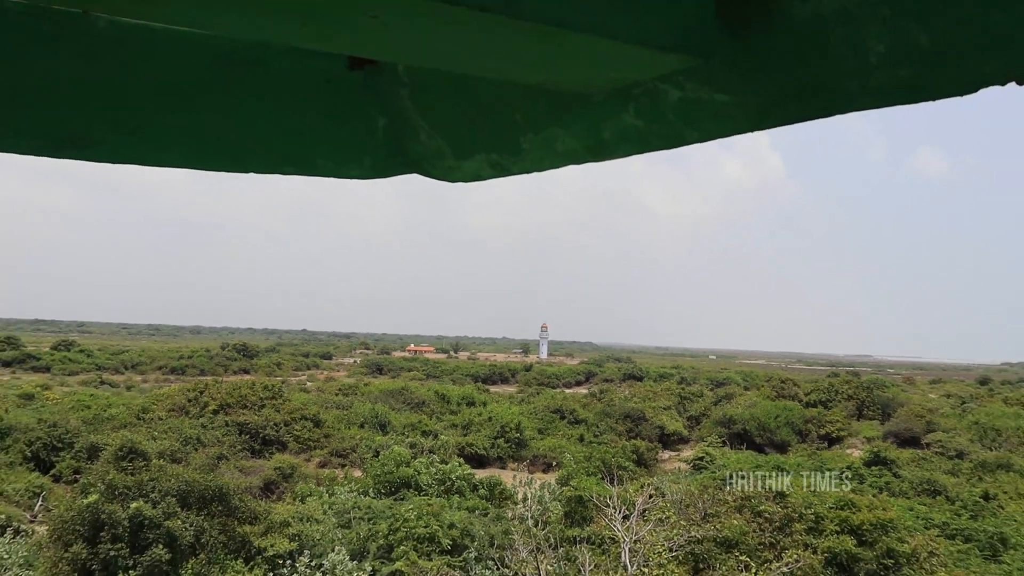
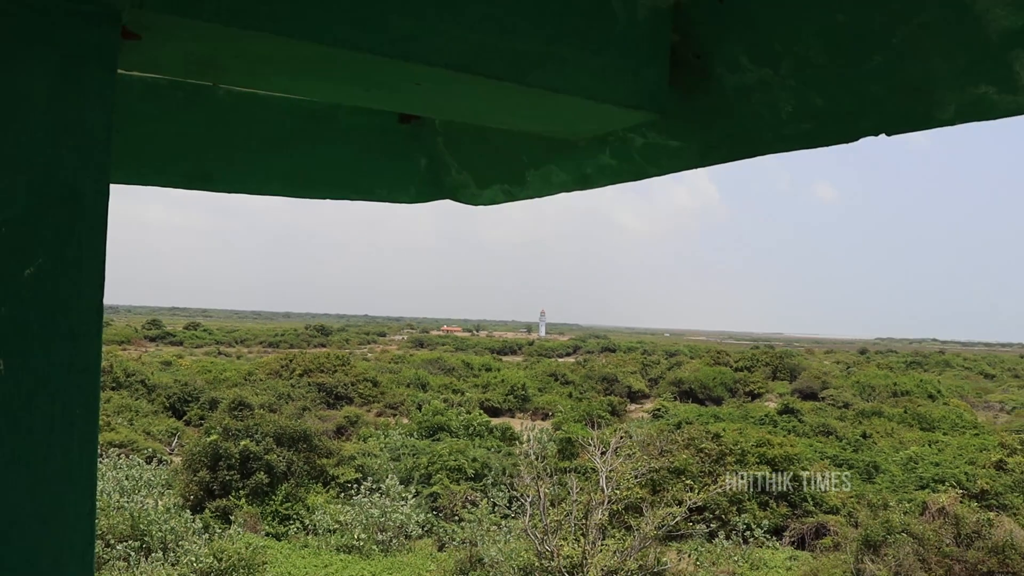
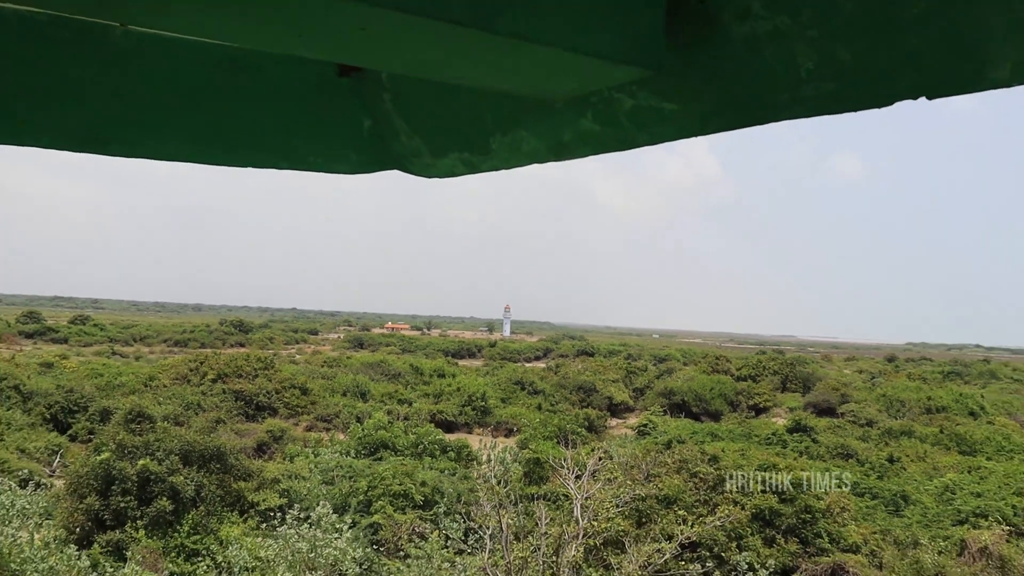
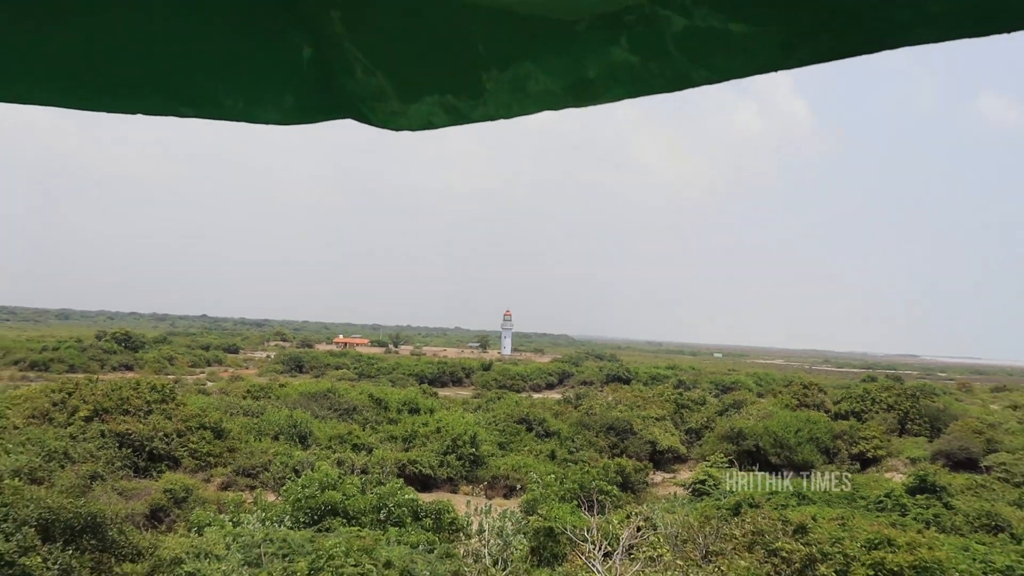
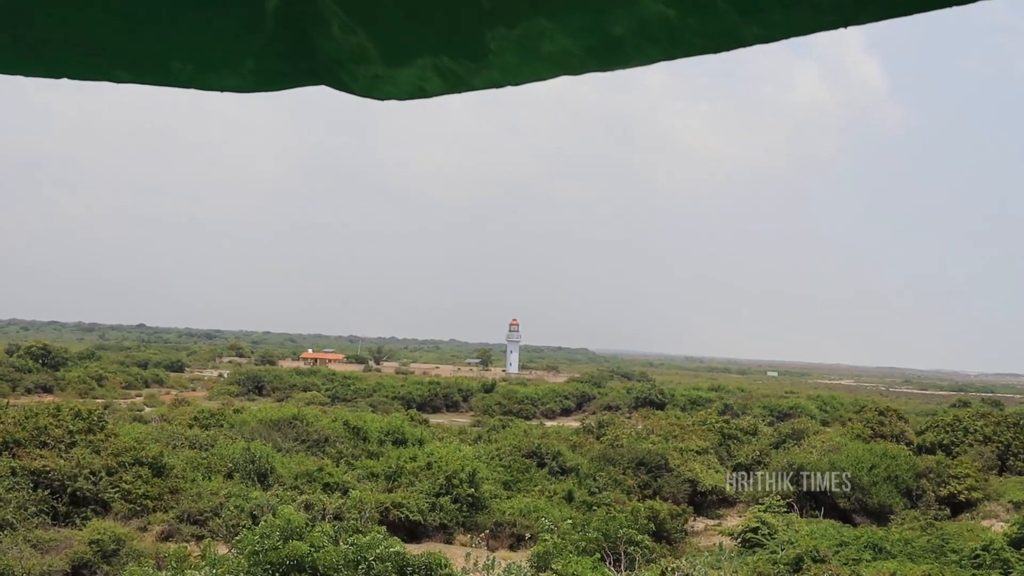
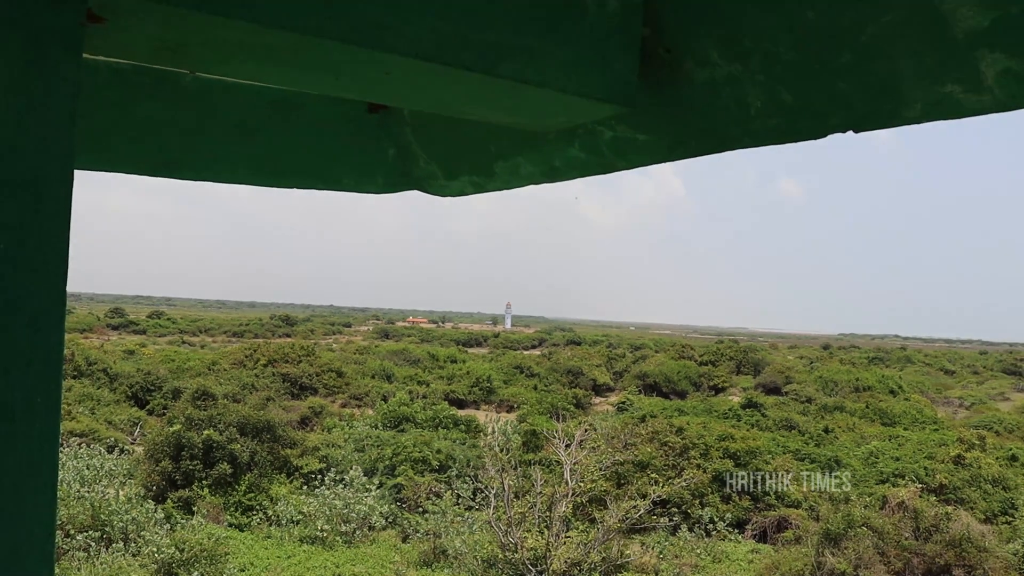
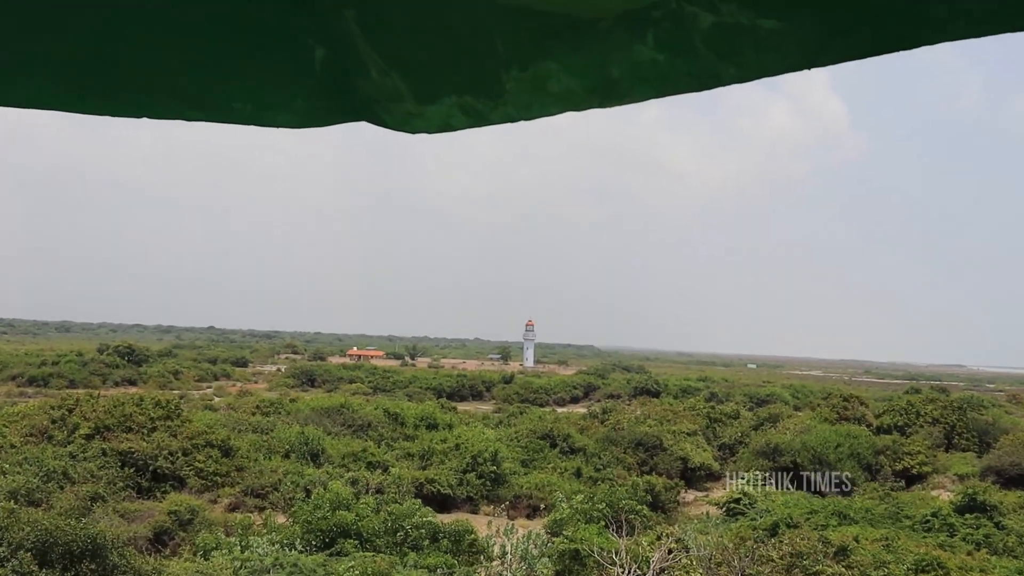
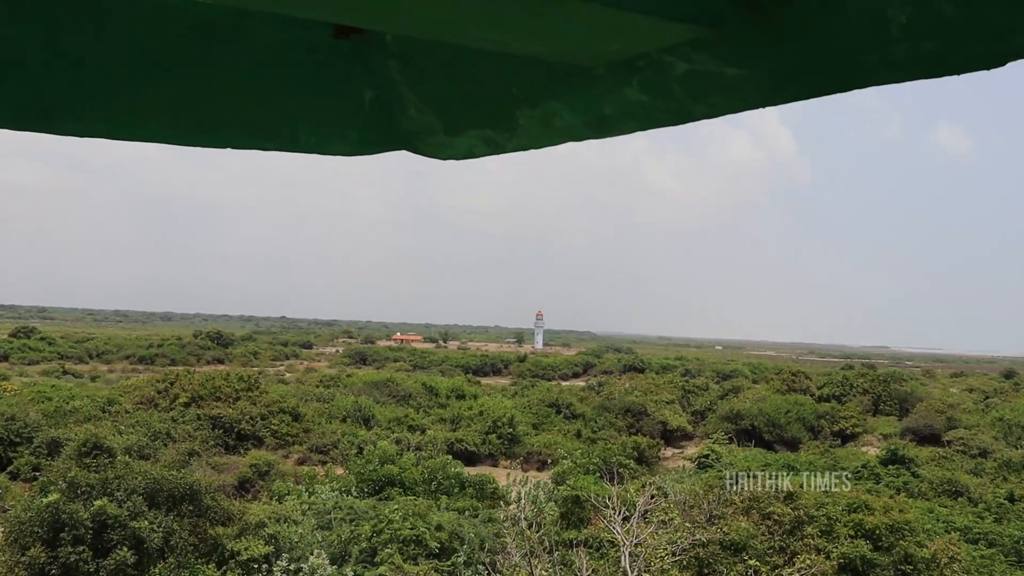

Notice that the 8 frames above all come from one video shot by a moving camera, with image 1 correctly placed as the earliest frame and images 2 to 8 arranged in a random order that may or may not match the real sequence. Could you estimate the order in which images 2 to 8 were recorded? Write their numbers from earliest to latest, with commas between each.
2, 8, 7, 5, 4, 3, 6
